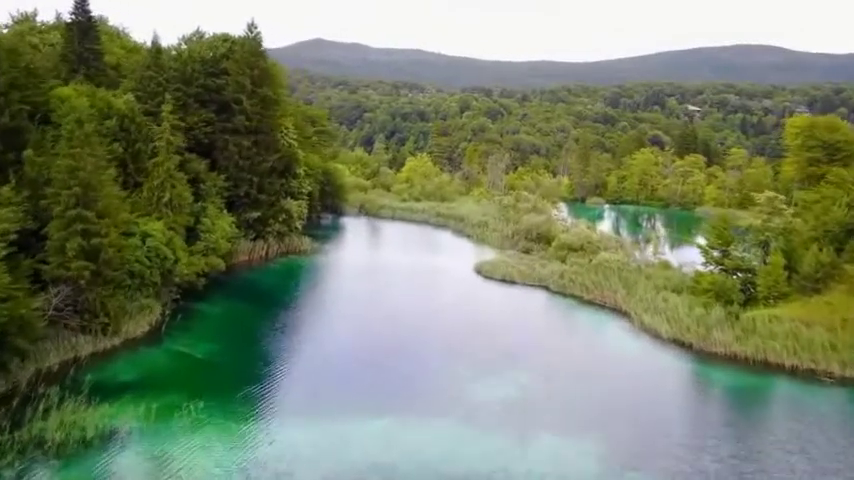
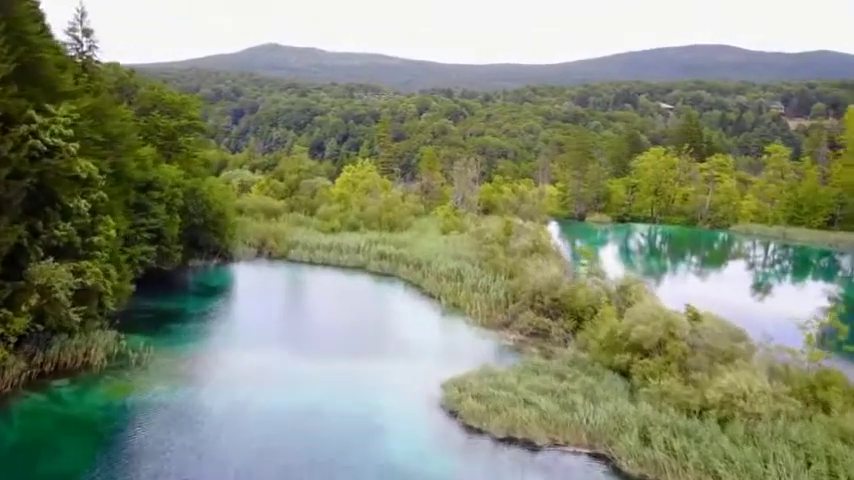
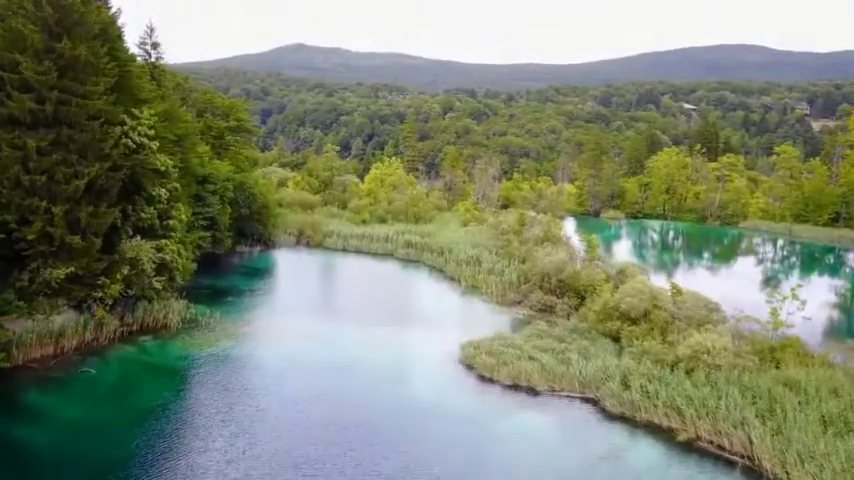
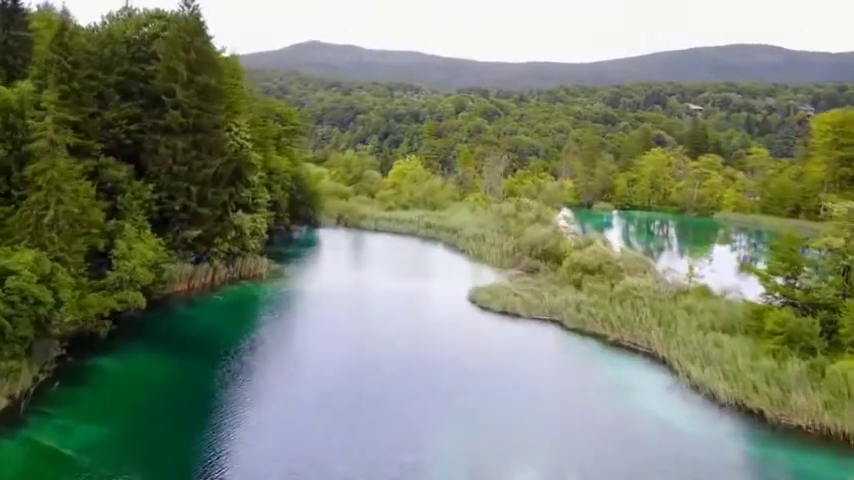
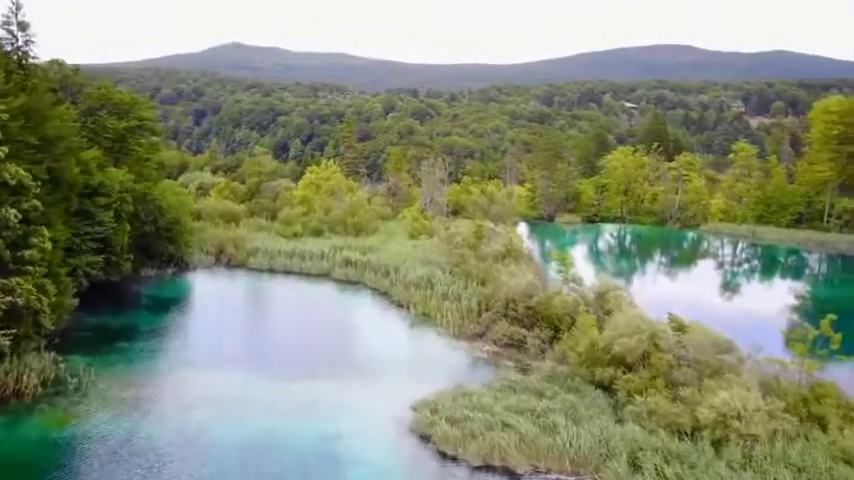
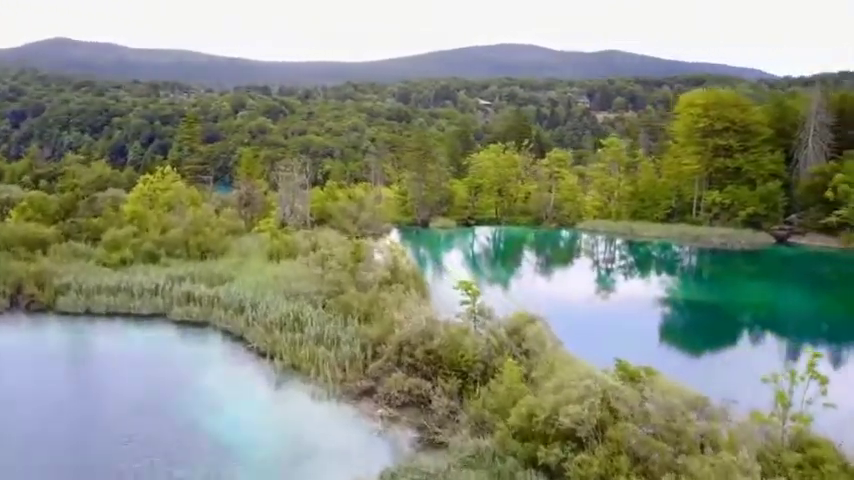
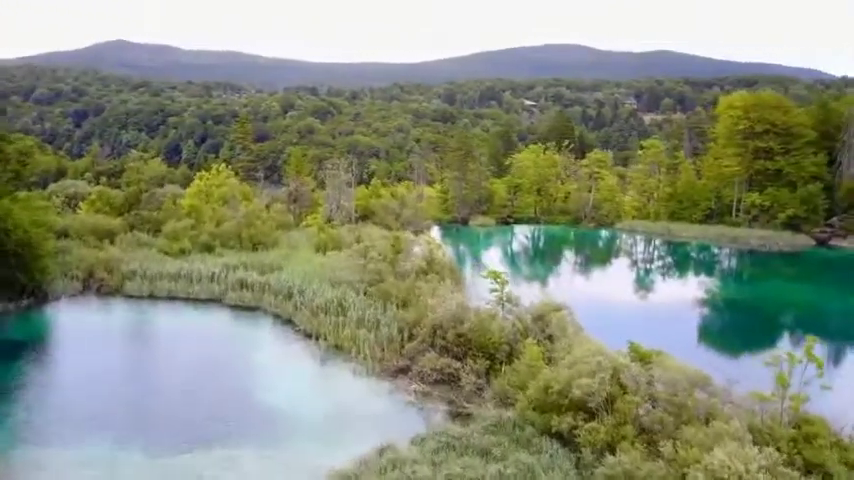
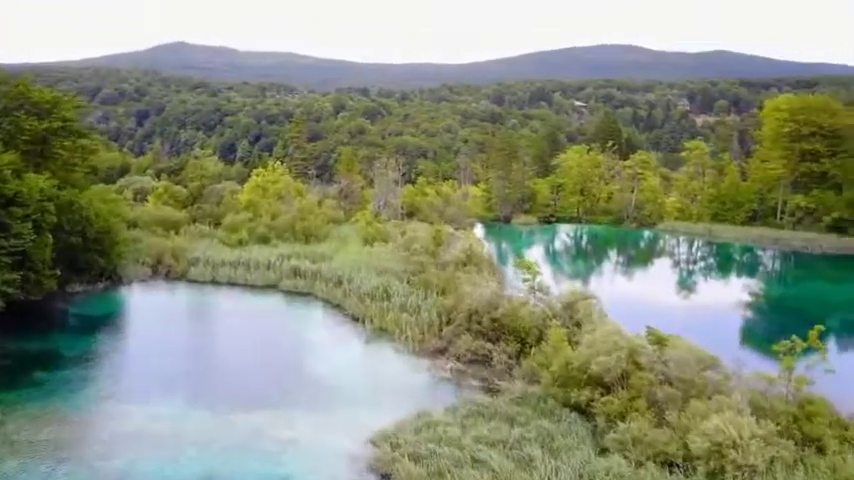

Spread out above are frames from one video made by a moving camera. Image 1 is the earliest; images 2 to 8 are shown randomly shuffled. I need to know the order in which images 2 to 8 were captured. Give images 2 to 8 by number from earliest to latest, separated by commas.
4, 3, 2, 5, 8, 7, 6
